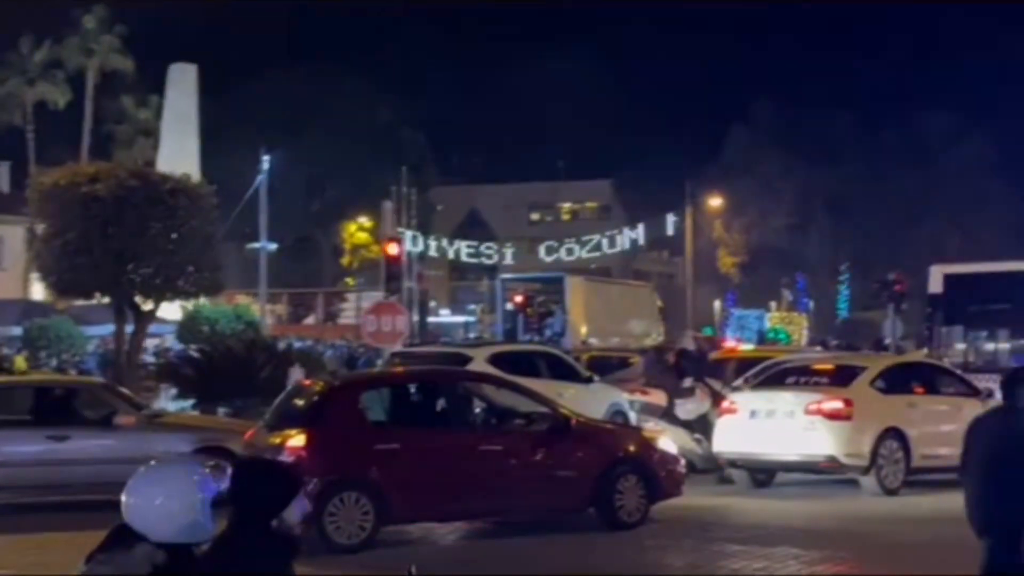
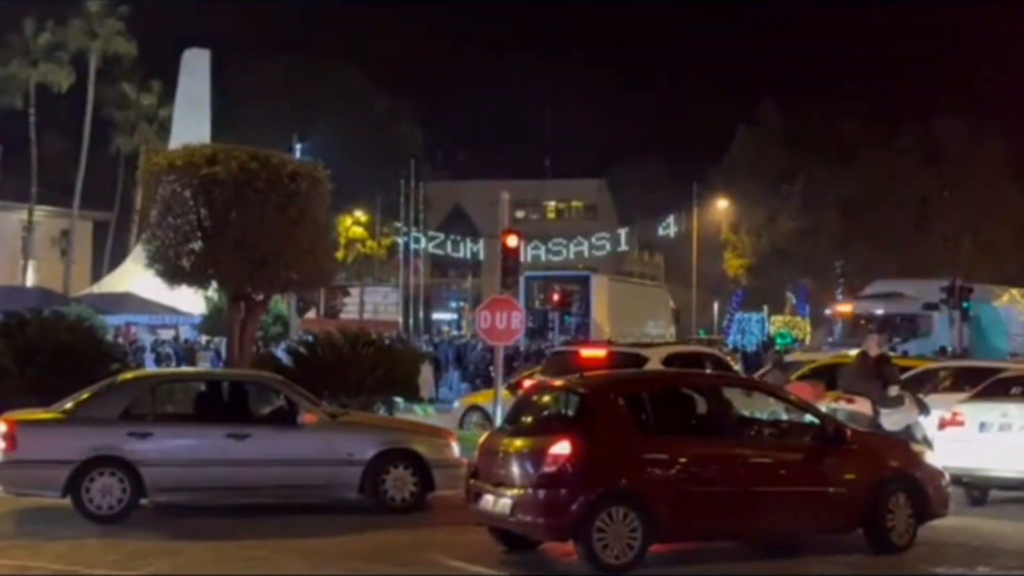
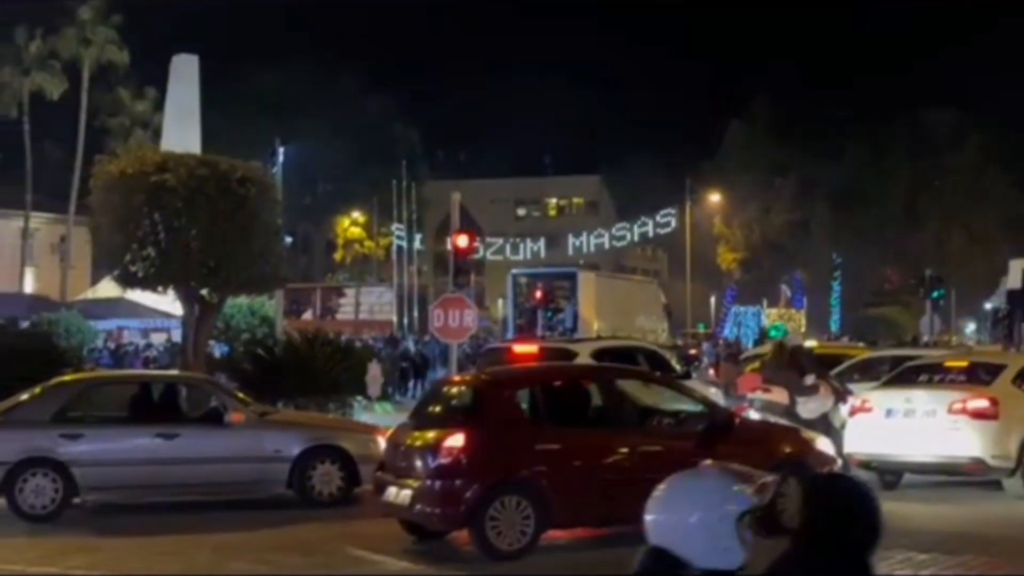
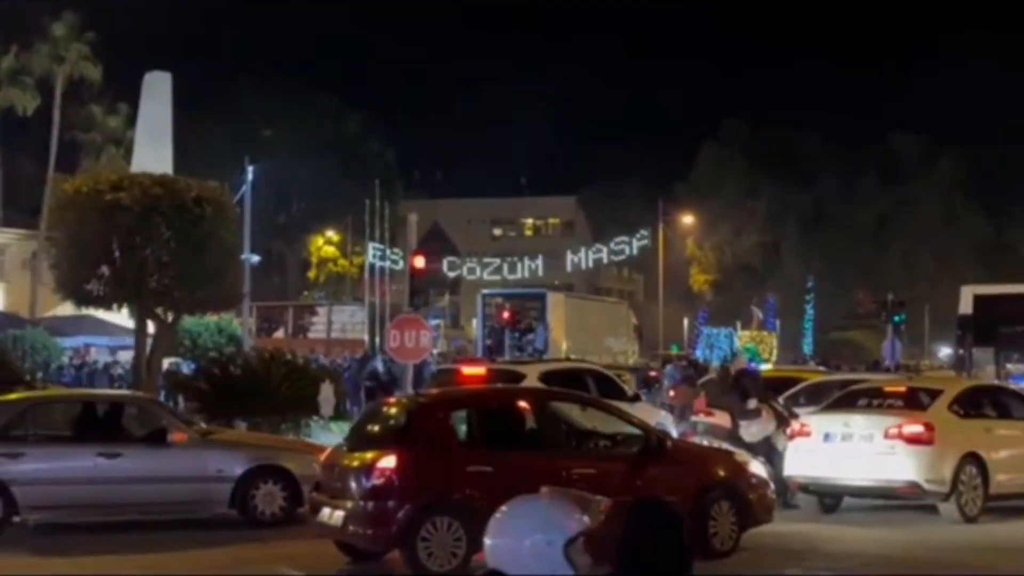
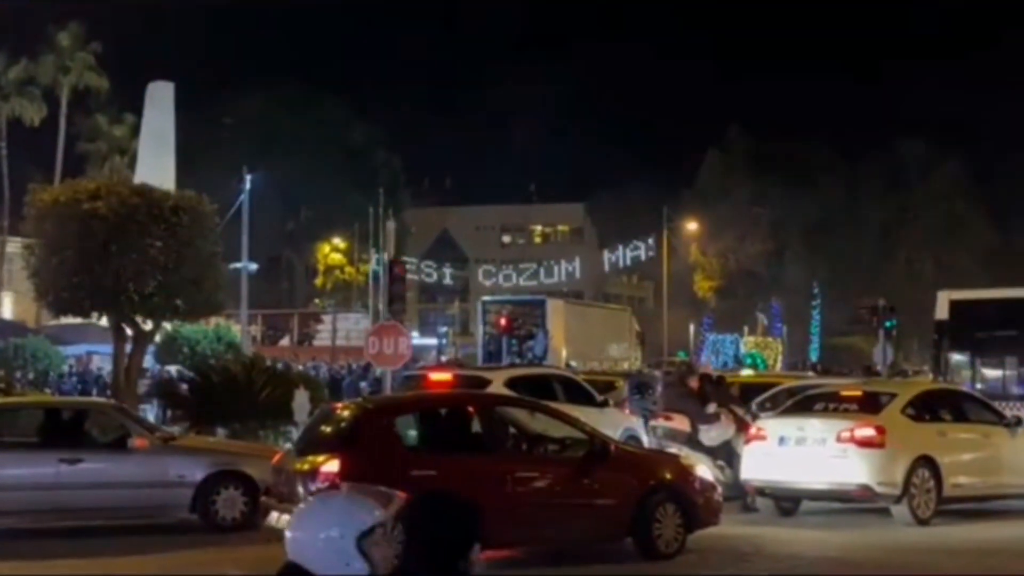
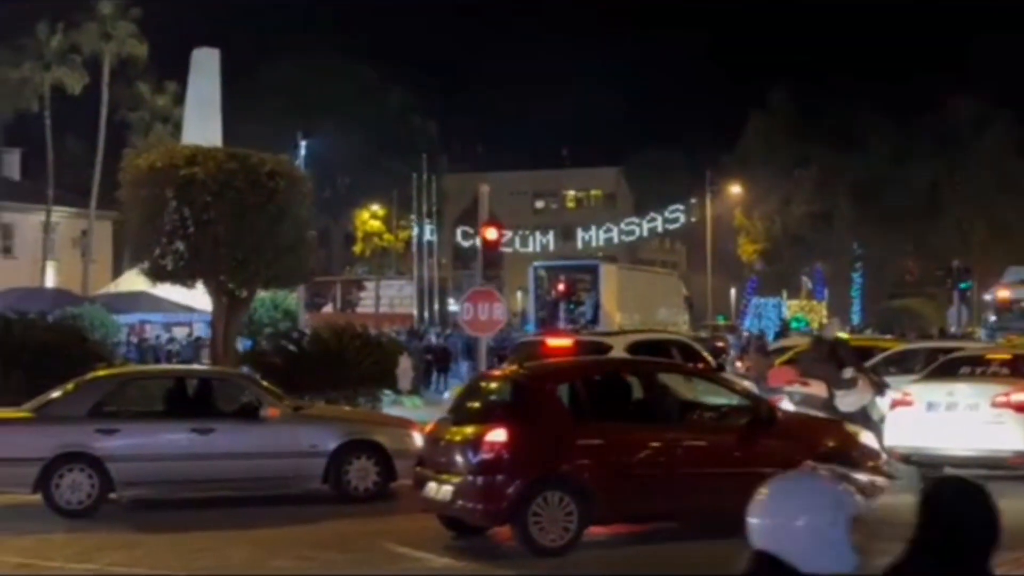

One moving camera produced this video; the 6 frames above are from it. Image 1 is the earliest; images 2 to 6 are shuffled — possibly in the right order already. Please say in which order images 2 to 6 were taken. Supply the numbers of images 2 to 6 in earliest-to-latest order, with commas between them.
5, 4, 3, 6, 2
